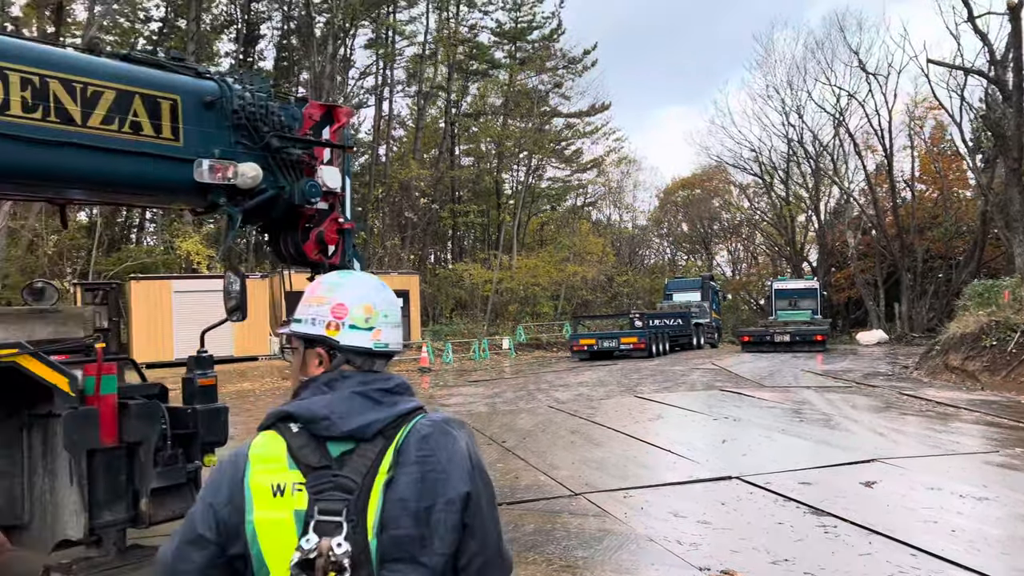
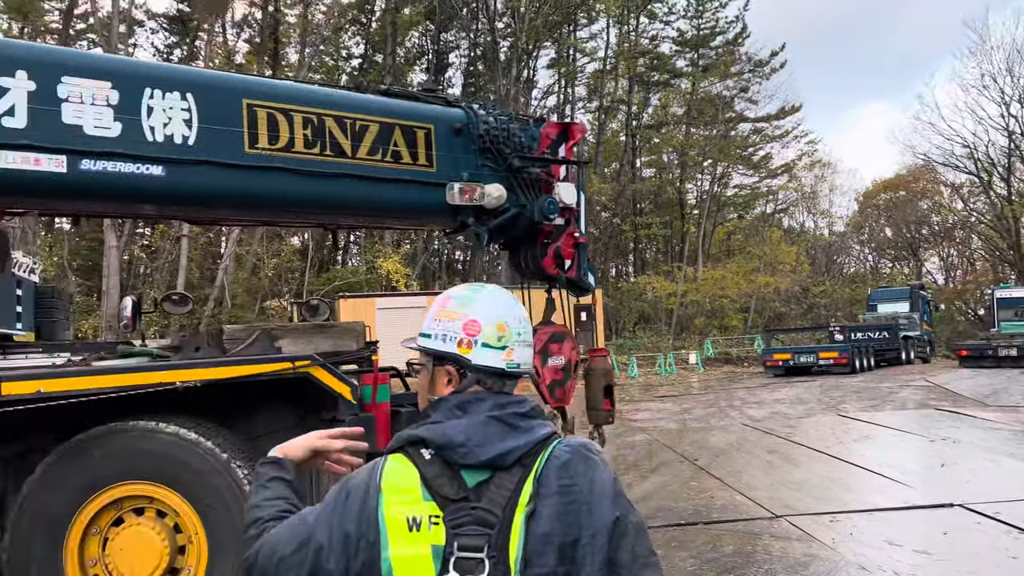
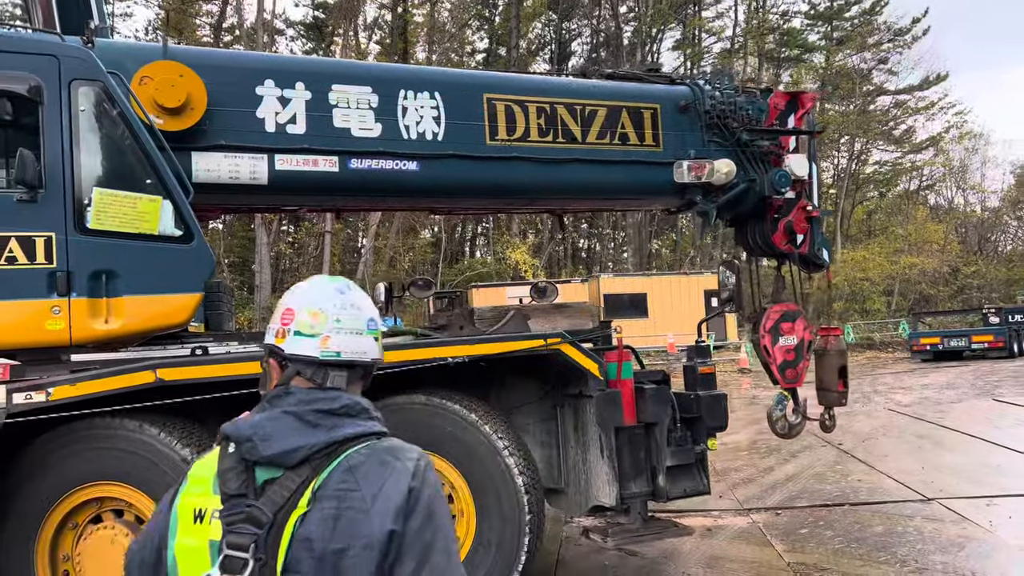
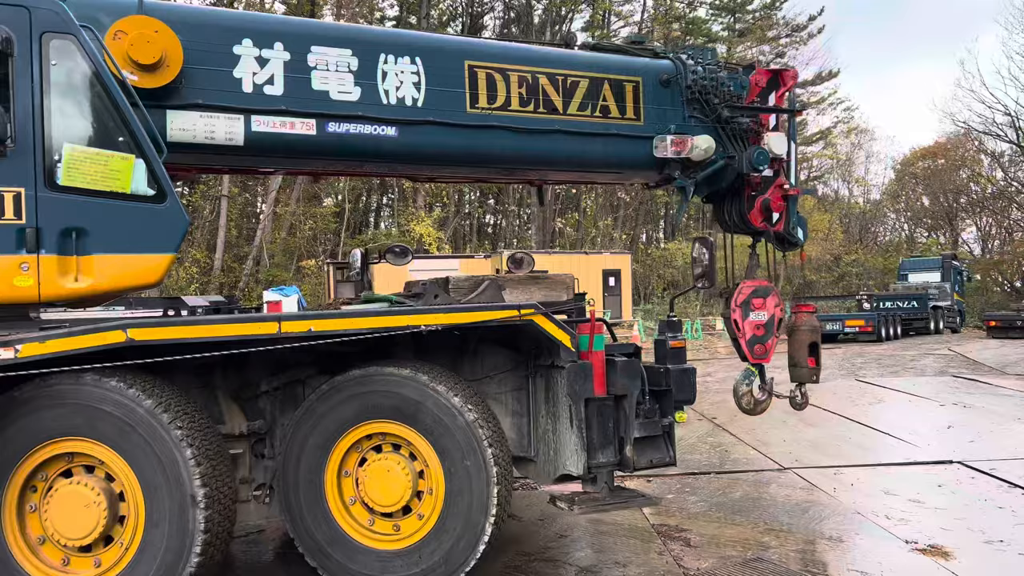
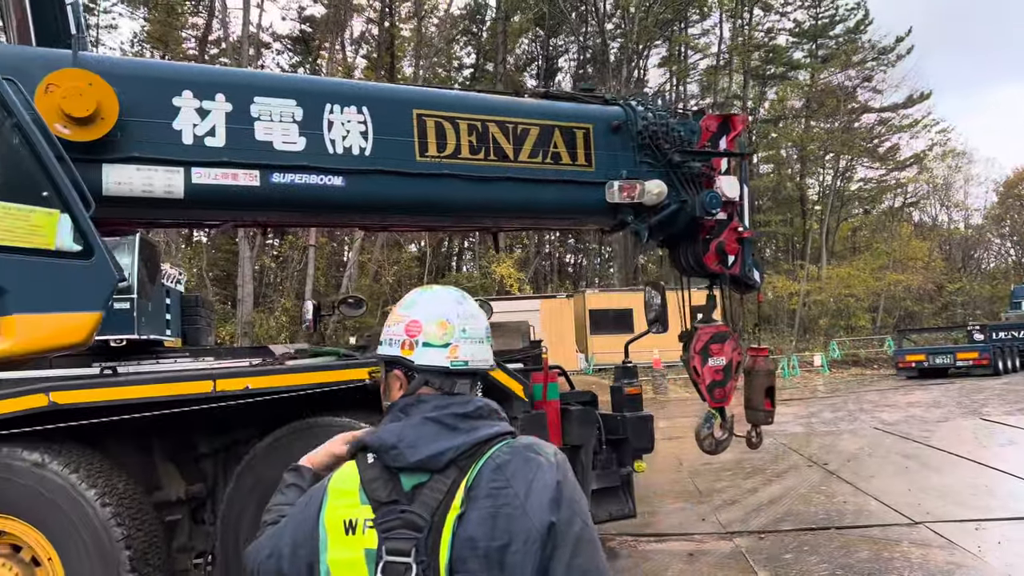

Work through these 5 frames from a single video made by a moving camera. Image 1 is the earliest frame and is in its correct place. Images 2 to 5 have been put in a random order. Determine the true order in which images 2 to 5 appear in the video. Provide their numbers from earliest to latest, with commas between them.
2, 5, 3, 4
